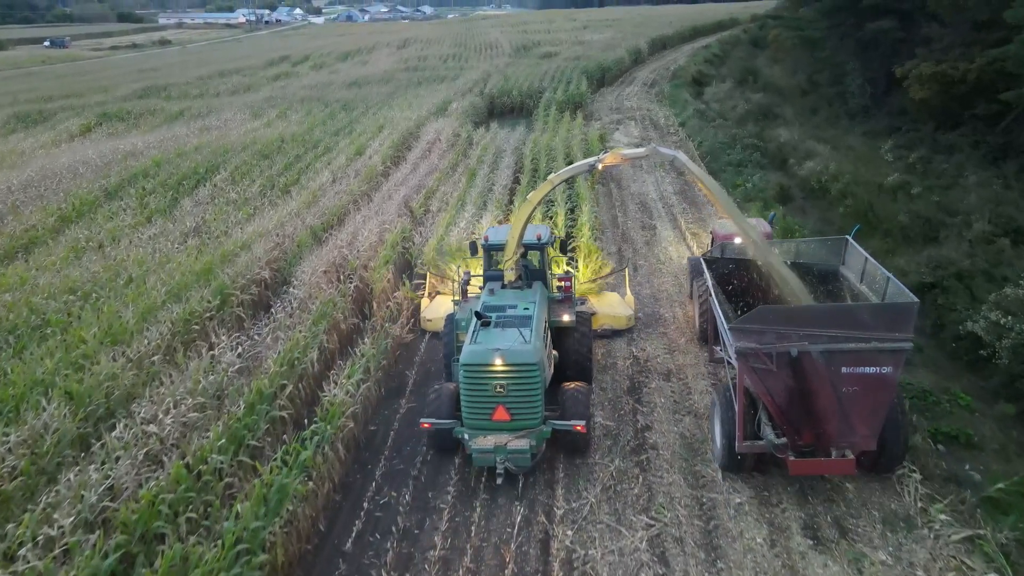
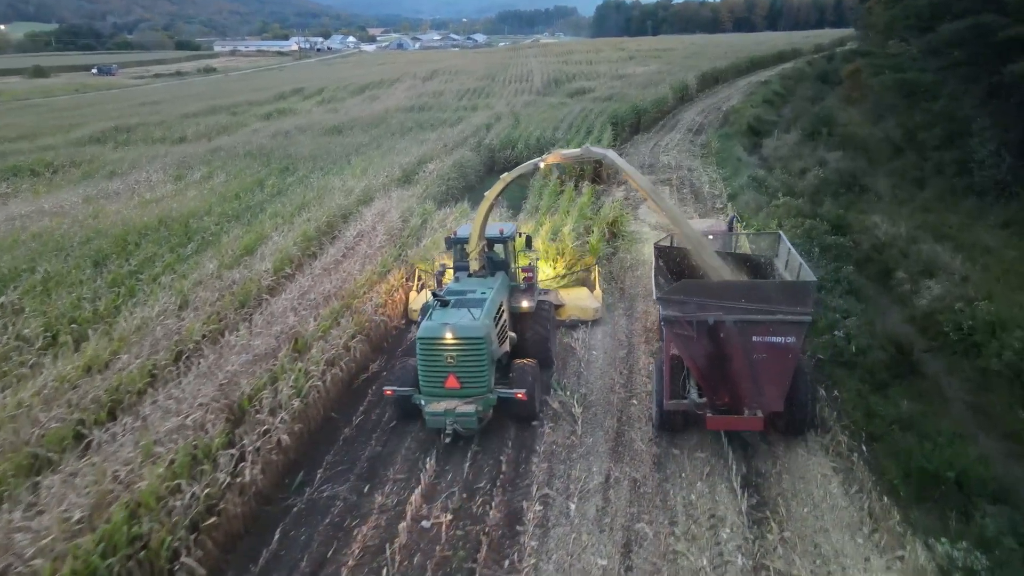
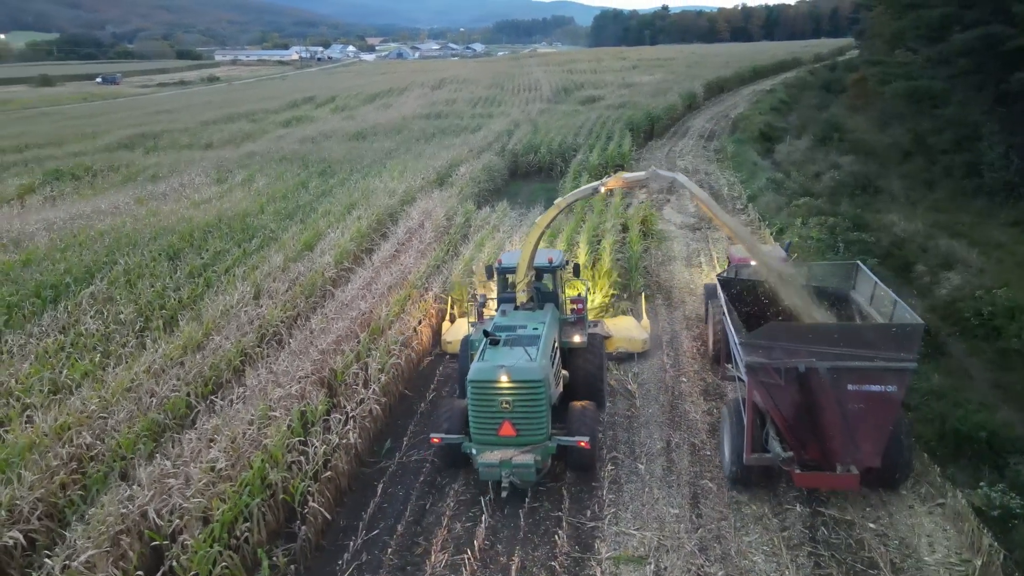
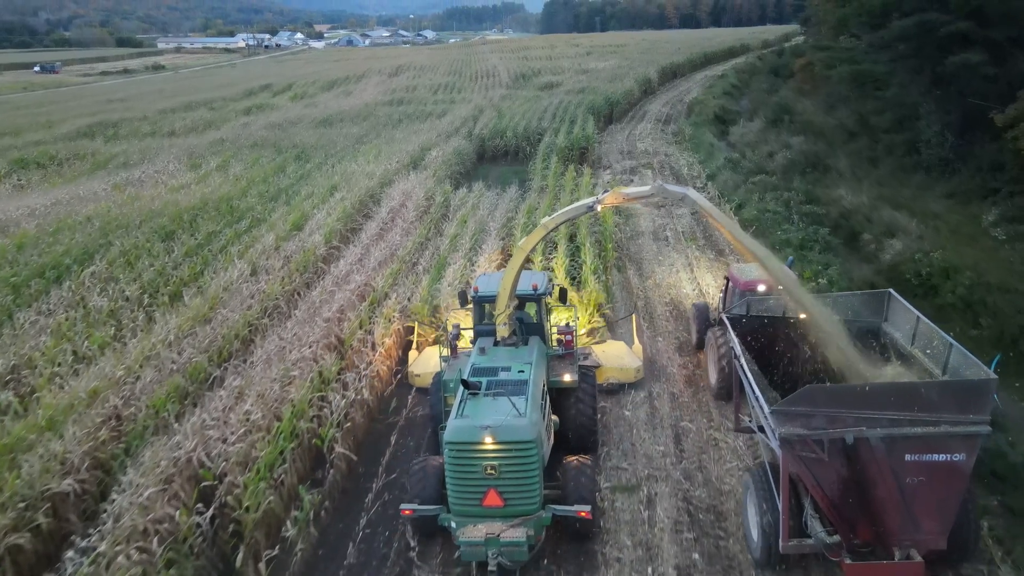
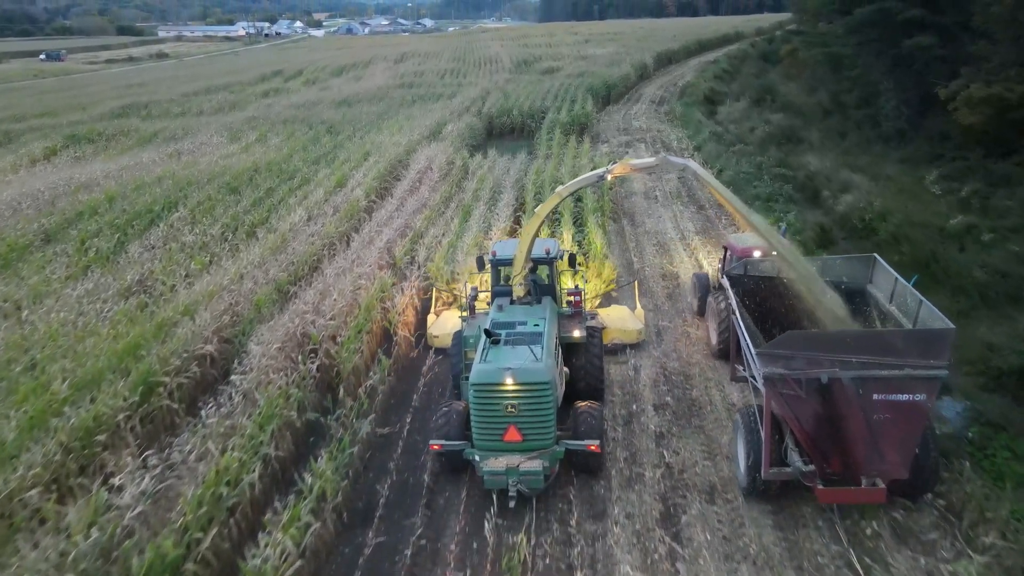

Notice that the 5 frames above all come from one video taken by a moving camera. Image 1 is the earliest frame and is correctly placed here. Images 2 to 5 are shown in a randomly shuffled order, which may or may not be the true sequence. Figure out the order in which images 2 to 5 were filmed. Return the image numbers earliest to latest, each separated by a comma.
5, 4, 3, 2
